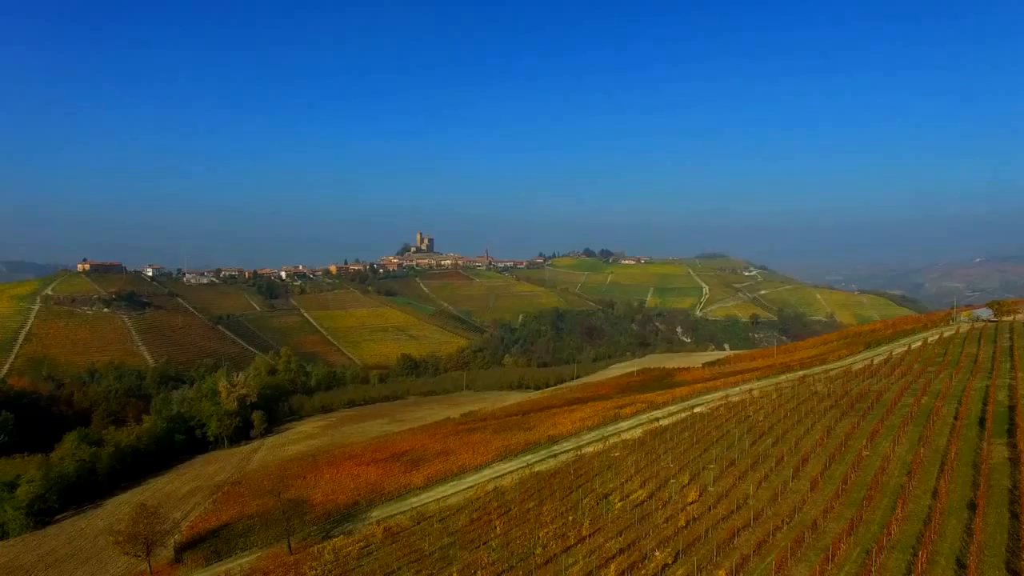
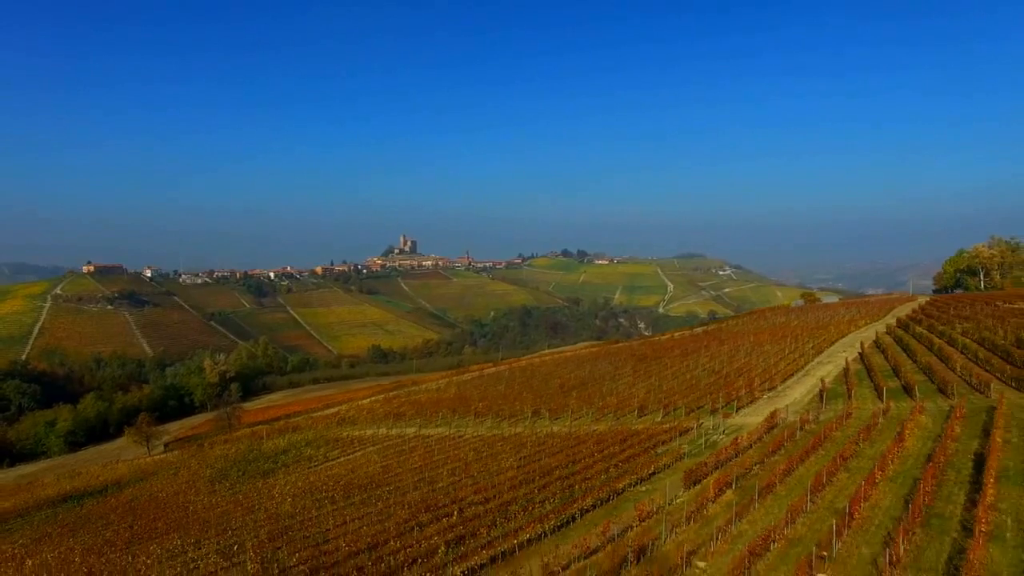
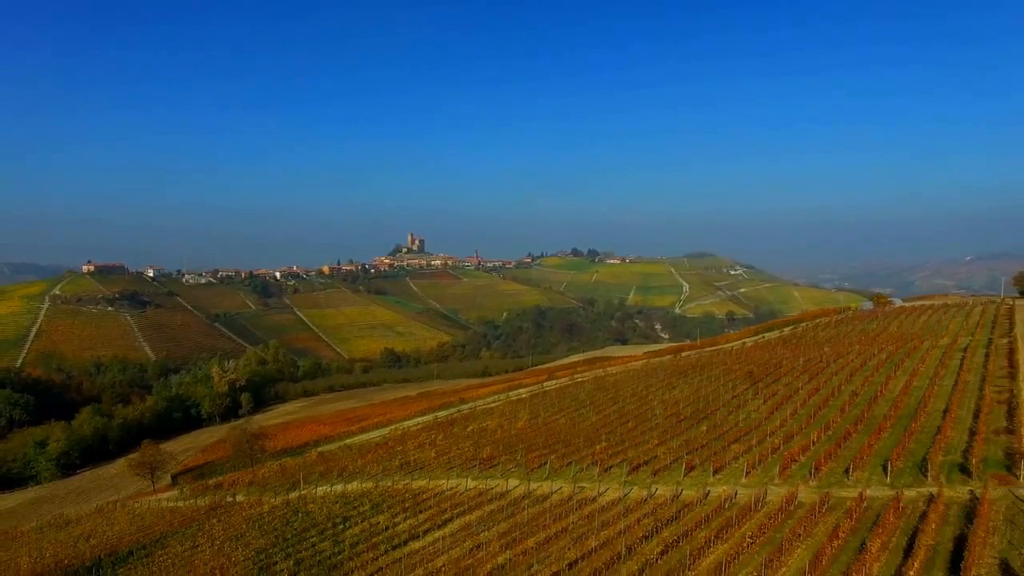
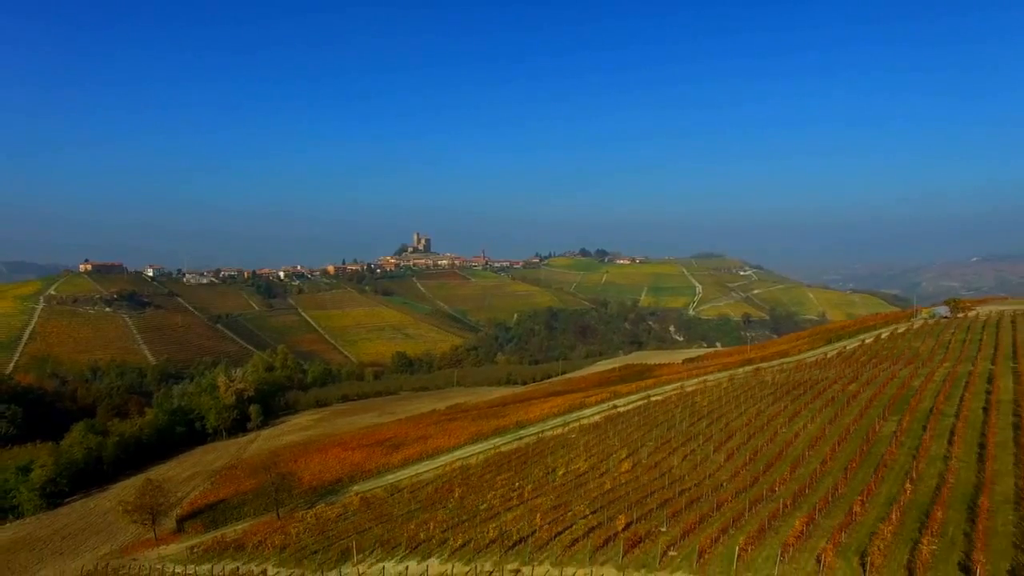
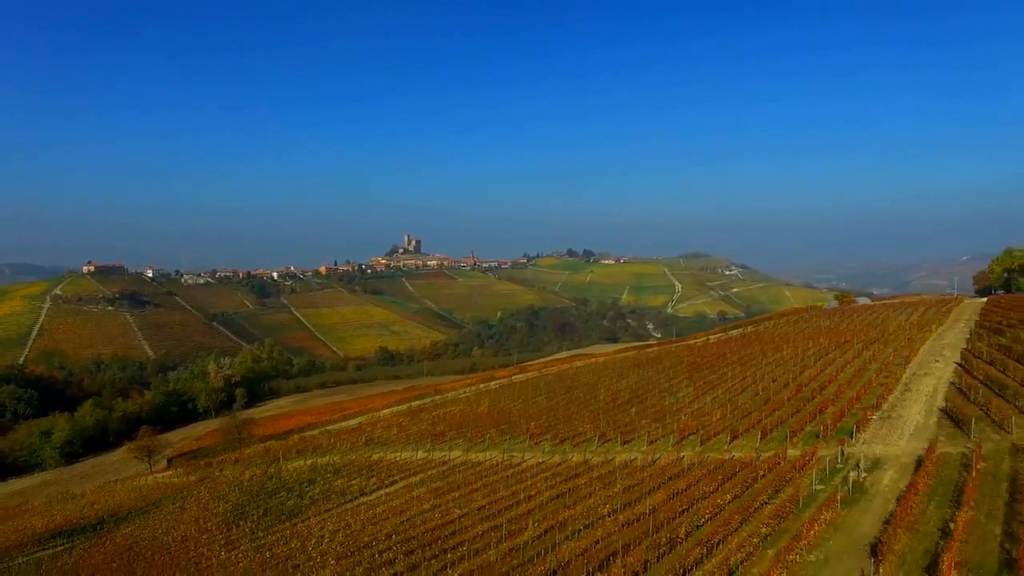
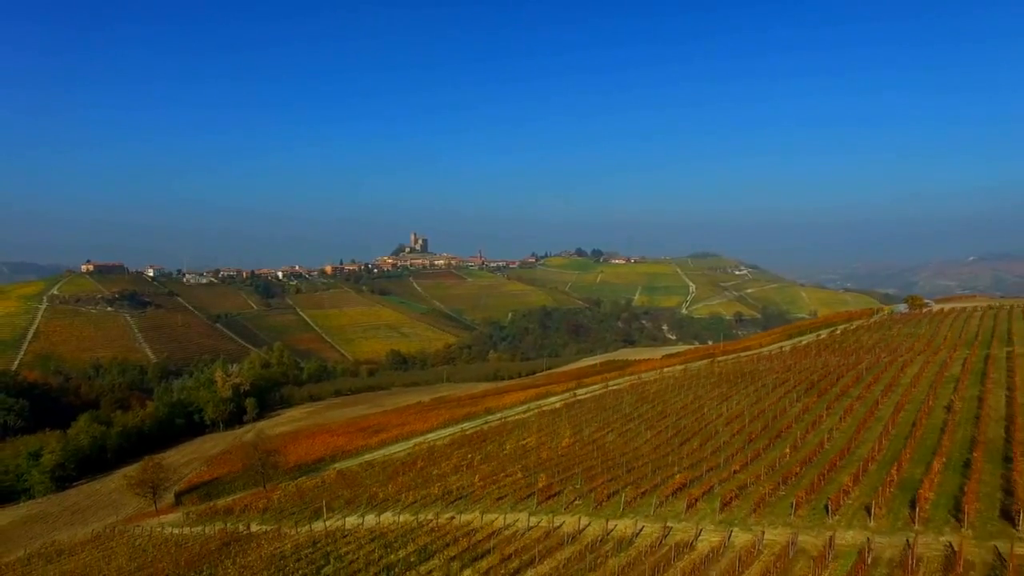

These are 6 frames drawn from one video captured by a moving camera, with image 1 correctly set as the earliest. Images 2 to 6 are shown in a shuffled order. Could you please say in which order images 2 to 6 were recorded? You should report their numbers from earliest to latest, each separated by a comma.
4, 6, 3, 5, 2
